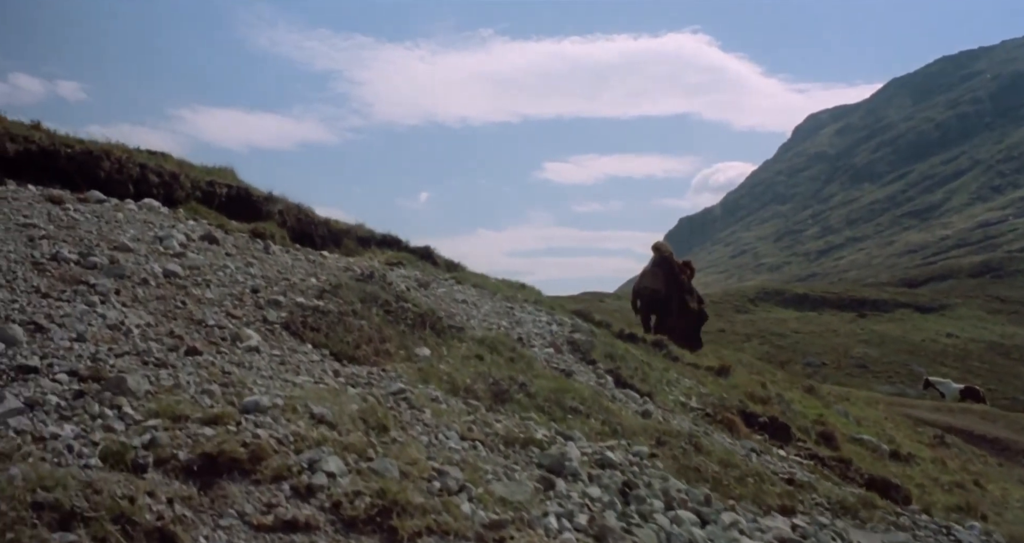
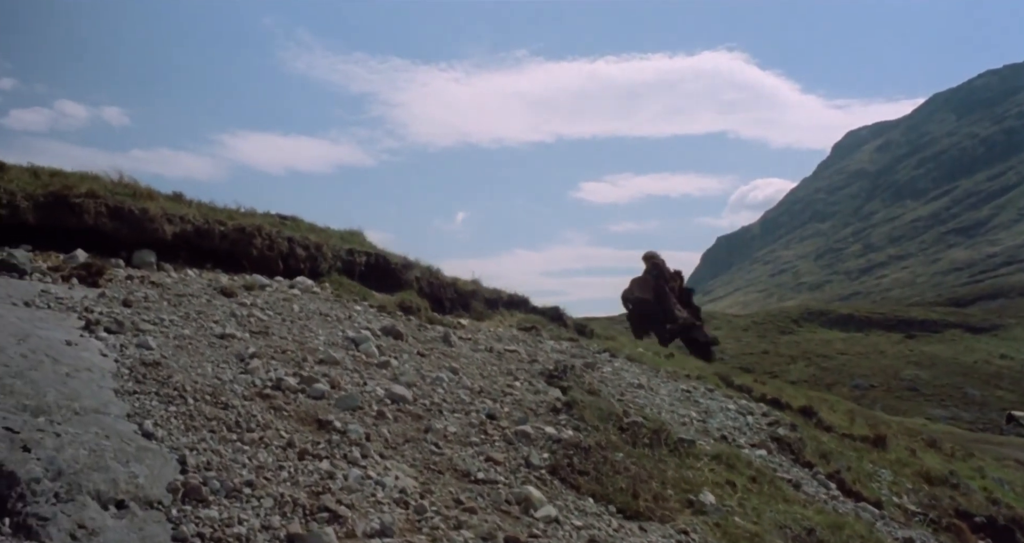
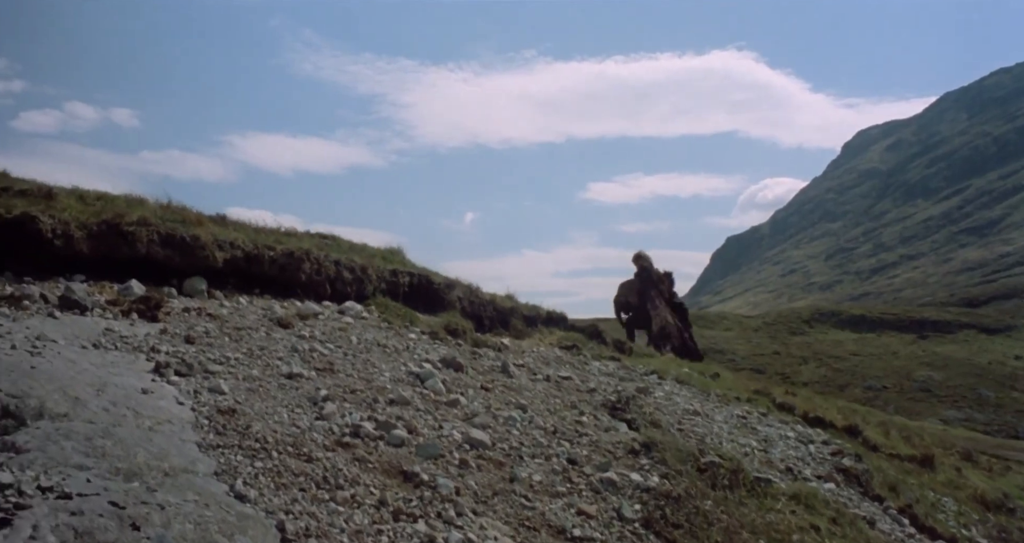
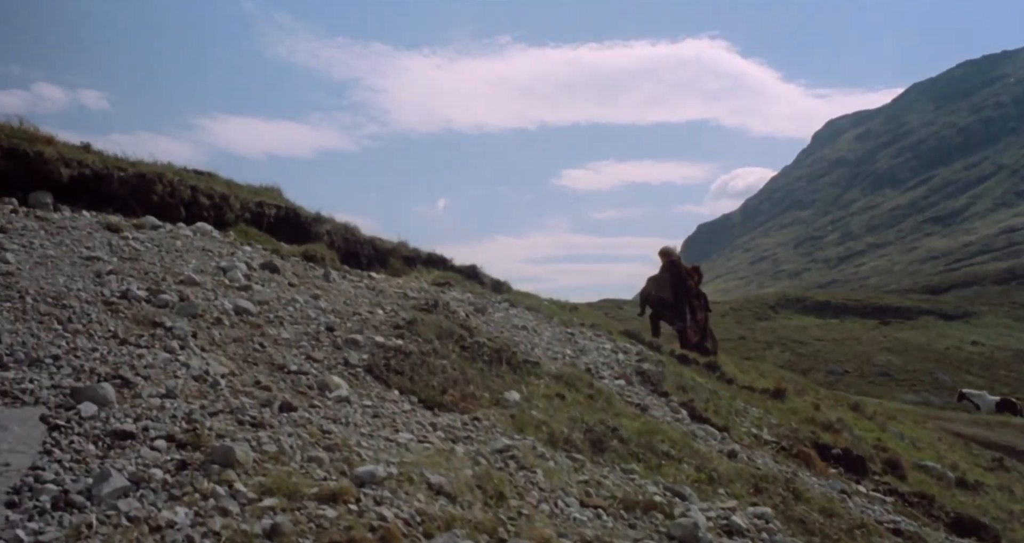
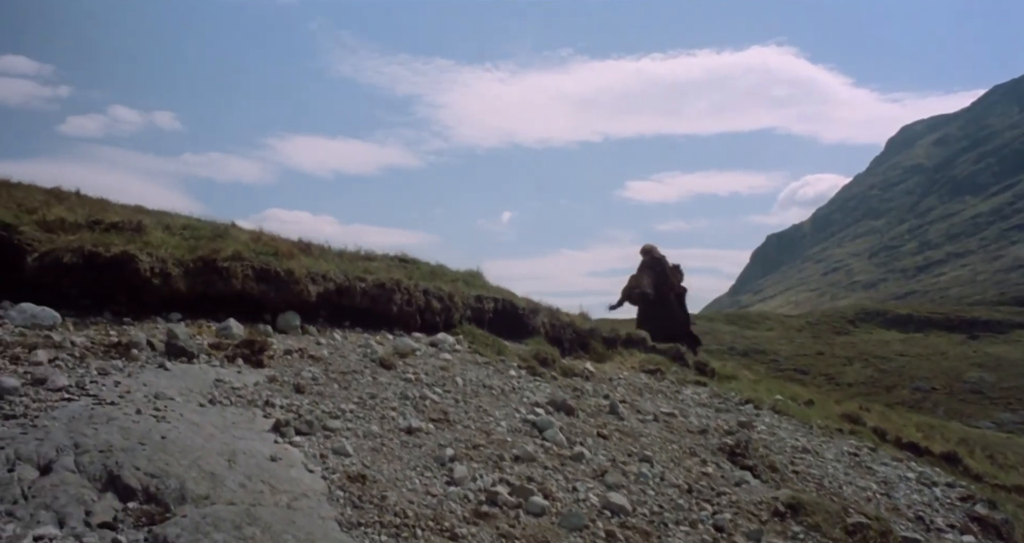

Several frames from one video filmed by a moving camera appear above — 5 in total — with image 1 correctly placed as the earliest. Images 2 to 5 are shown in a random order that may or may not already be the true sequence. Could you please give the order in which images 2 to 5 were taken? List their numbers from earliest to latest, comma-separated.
4, 2, 3, 5
